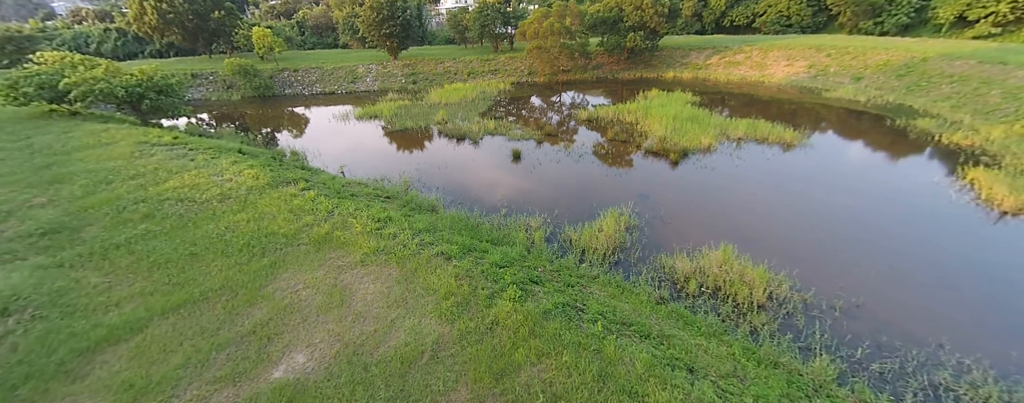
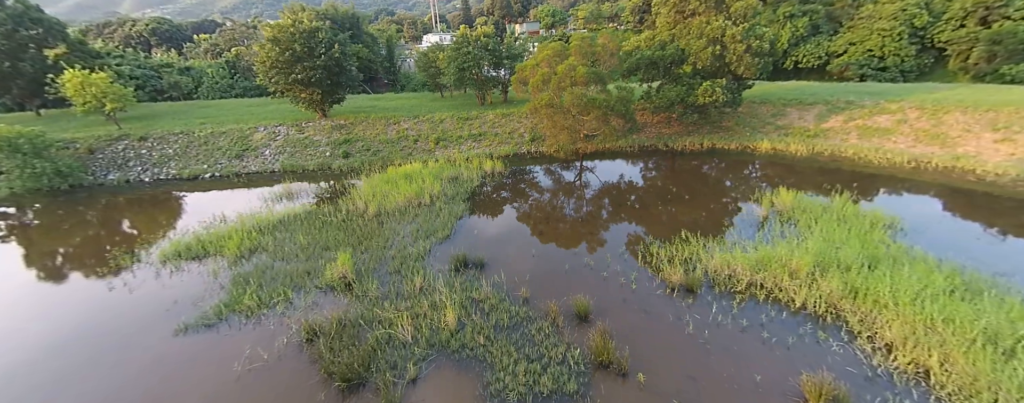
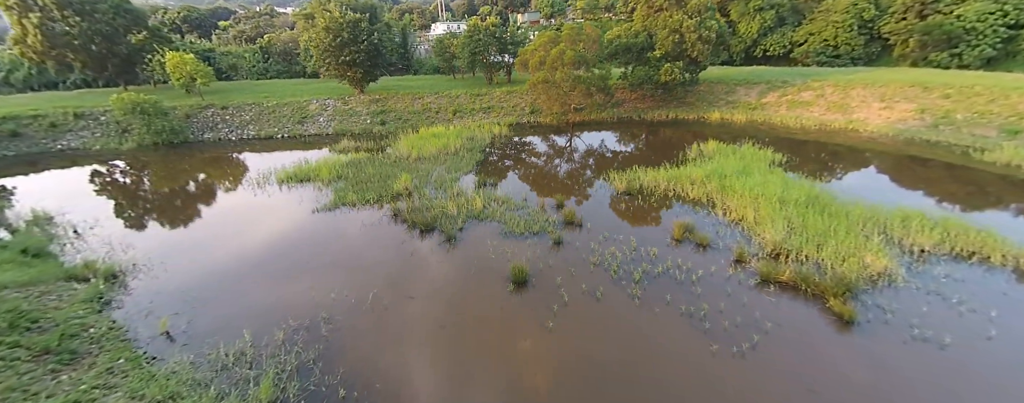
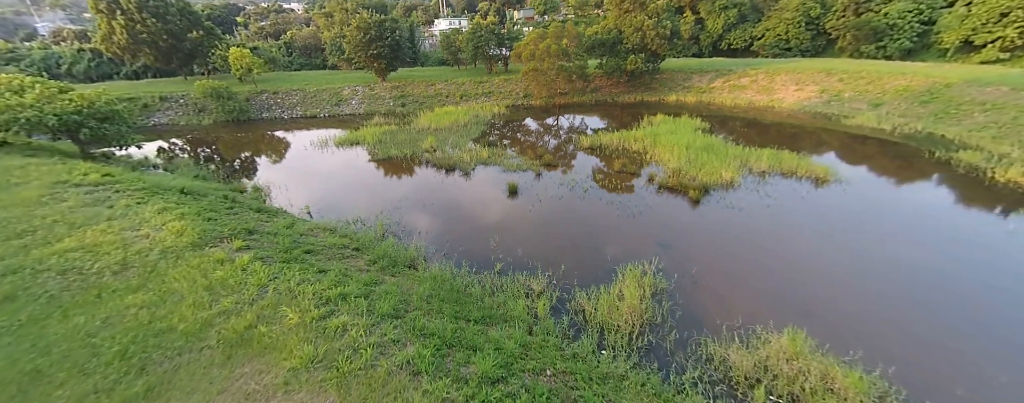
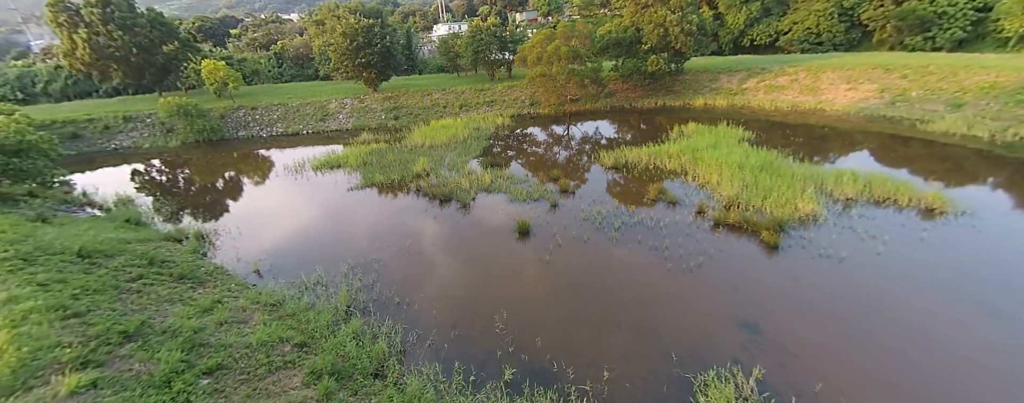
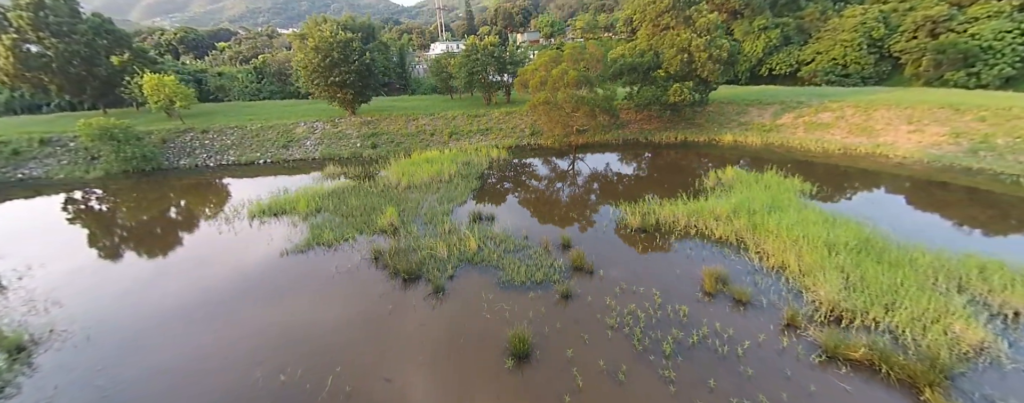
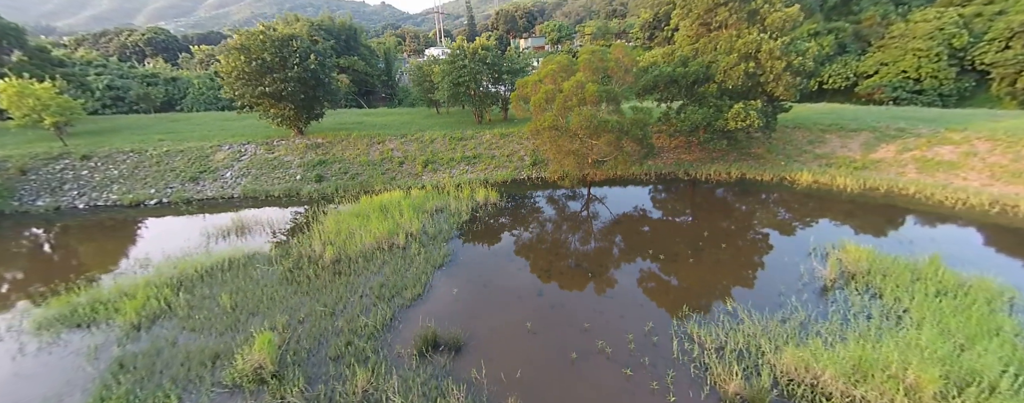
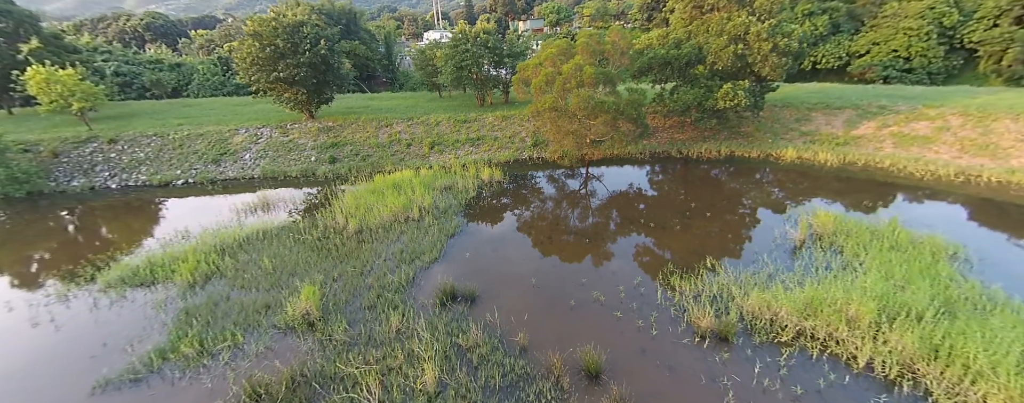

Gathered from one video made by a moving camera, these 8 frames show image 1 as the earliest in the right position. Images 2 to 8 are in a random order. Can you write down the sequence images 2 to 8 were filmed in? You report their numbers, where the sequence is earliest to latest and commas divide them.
4, 5, 3, 6, 2, 8, 7
